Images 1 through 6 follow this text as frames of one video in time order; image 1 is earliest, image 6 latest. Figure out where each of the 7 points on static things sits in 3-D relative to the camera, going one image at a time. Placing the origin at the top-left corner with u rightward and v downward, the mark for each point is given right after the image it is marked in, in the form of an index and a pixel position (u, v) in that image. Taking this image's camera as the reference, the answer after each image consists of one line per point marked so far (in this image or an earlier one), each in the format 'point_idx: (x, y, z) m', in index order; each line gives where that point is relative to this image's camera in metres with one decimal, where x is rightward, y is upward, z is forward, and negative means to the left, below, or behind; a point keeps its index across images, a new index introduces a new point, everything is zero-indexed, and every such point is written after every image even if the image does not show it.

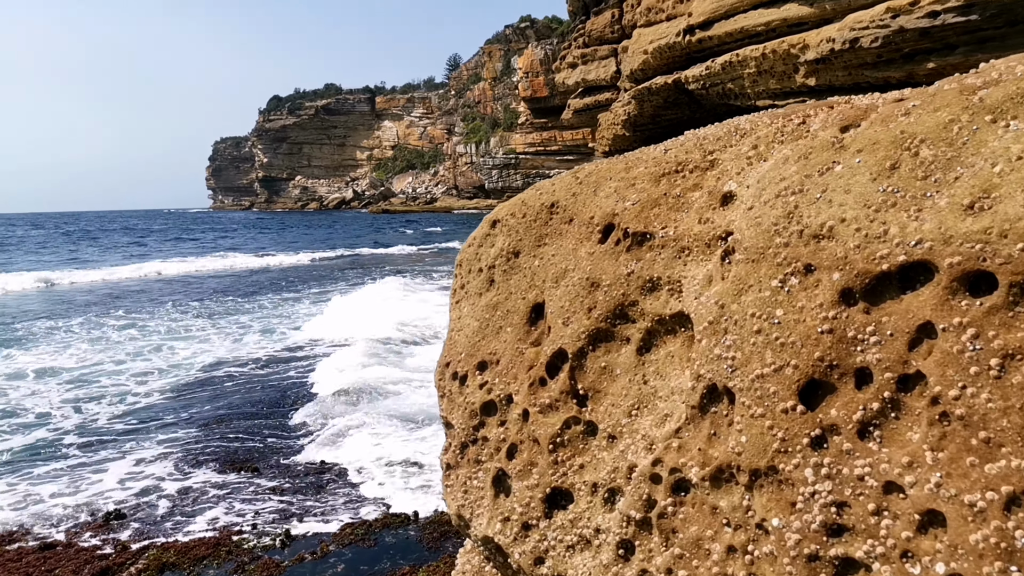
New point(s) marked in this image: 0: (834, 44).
0: (+1.9, +1.4, +3.9) m
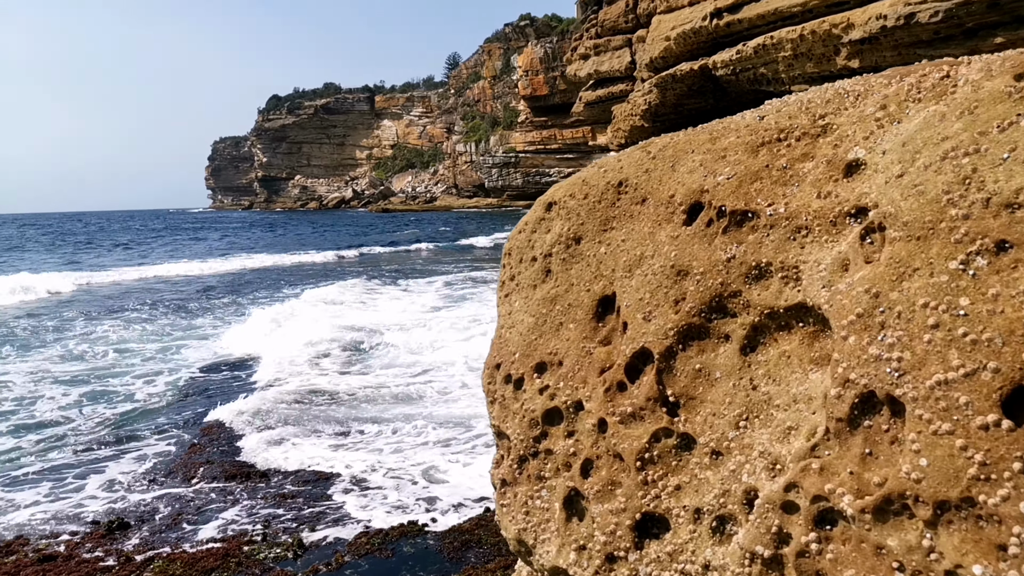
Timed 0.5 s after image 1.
0: (+2.1, +1.5, +3.7) m
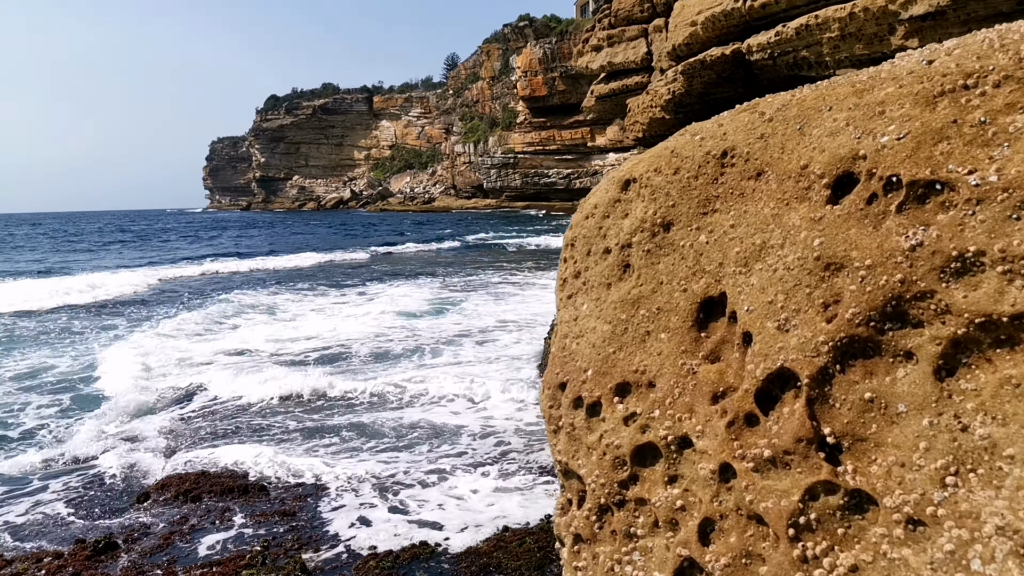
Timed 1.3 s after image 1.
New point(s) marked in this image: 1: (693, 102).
0: (+2.2, +1.5, +3.3) m
1: (+1.5, +1.5, +5.5) m
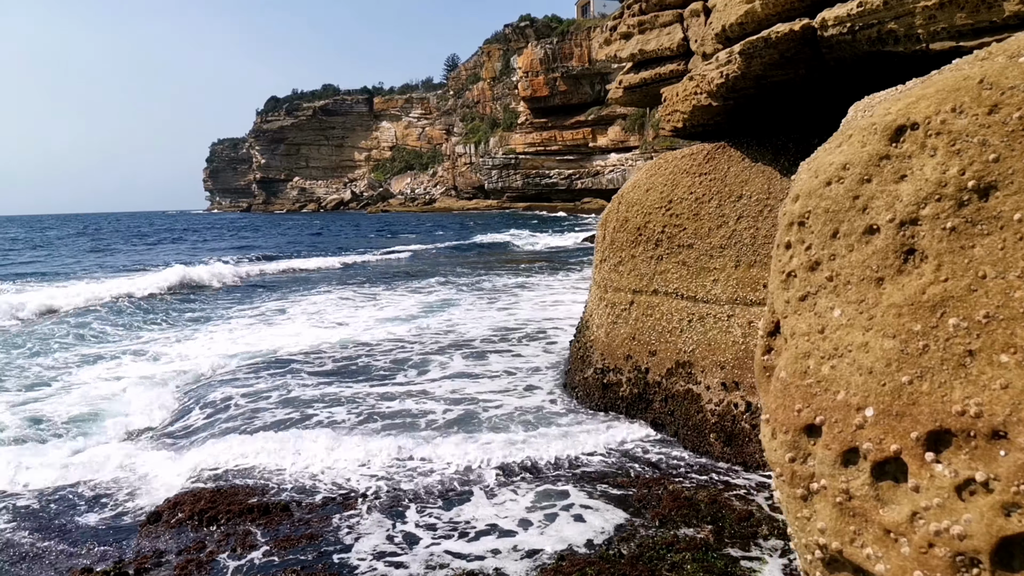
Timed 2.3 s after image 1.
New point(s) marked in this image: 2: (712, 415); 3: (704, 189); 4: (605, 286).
0: (+2.5, +1.5, +2.9) m
1: (+1.8, +1.5, +5.0) m
2: (+1.7, -1.1, +5.7) m
3: (+1.6, +0.9, +5.9) m
4: (+0.9, 0.0, +6.8) m
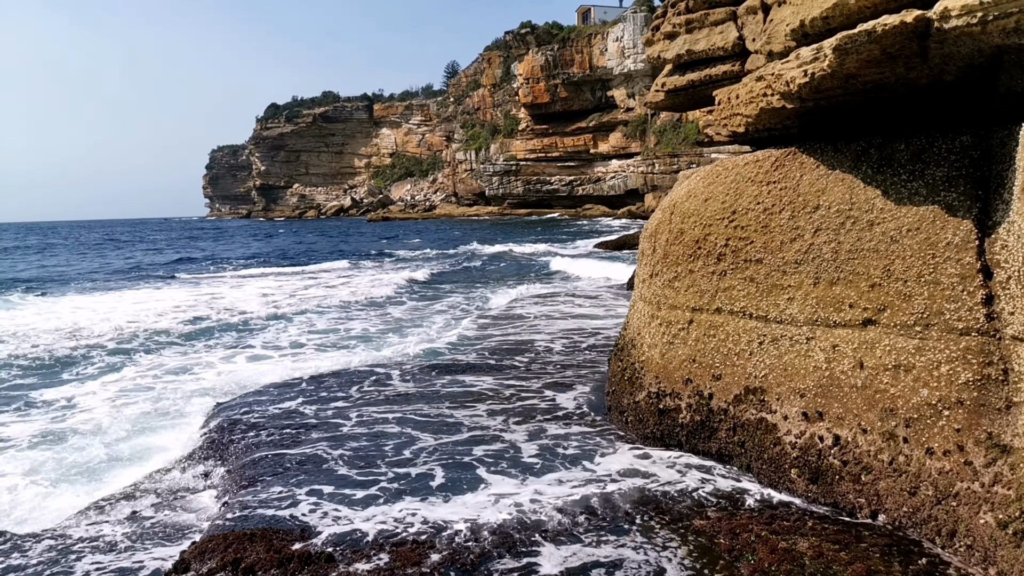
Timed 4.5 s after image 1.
0: (+3.0, +1.4, +2.4) m
1: (+2.2, +1.4, +4.5) m
2: (+2.2, -1.2, +5.1) m
3: (+2.1, +0.7, +5.3) m
4: (+1.4, -0.1, +6.3) m
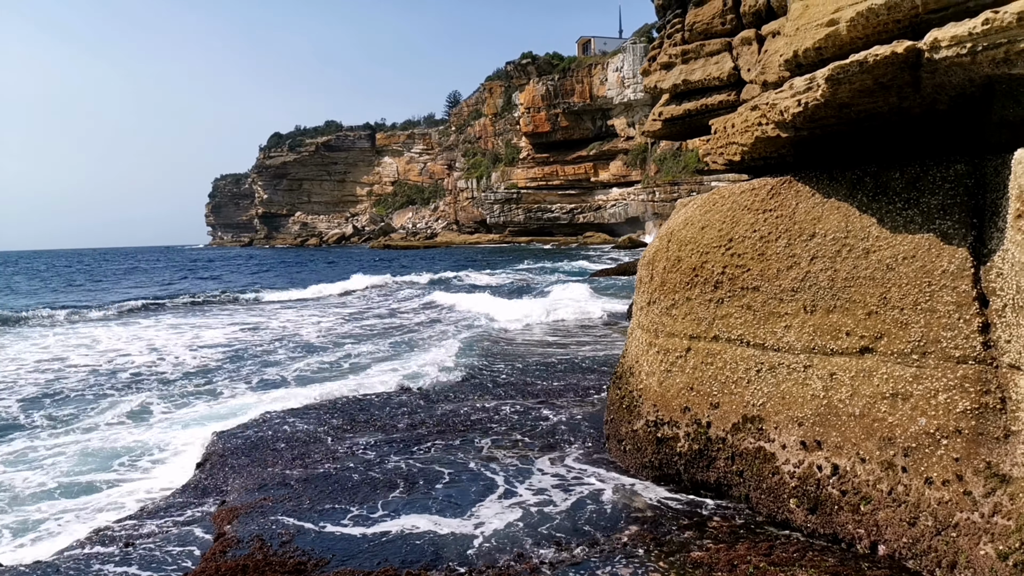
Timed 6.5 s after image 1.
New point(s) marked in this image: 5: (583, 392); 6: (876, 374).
0: (+3.0, +1.2, +2.4) m
1: (+2.2, +1.2, +4.6) m
2: (+2.1, -1.4, +5.1) m
3: (+2.1, +0.5, +5.4) m
4: (+1.3, -0.4, +6.3) m
5: (+1.0, -1.4, +8.9) m
6: (+2.5, -0.6, +4.6) m
